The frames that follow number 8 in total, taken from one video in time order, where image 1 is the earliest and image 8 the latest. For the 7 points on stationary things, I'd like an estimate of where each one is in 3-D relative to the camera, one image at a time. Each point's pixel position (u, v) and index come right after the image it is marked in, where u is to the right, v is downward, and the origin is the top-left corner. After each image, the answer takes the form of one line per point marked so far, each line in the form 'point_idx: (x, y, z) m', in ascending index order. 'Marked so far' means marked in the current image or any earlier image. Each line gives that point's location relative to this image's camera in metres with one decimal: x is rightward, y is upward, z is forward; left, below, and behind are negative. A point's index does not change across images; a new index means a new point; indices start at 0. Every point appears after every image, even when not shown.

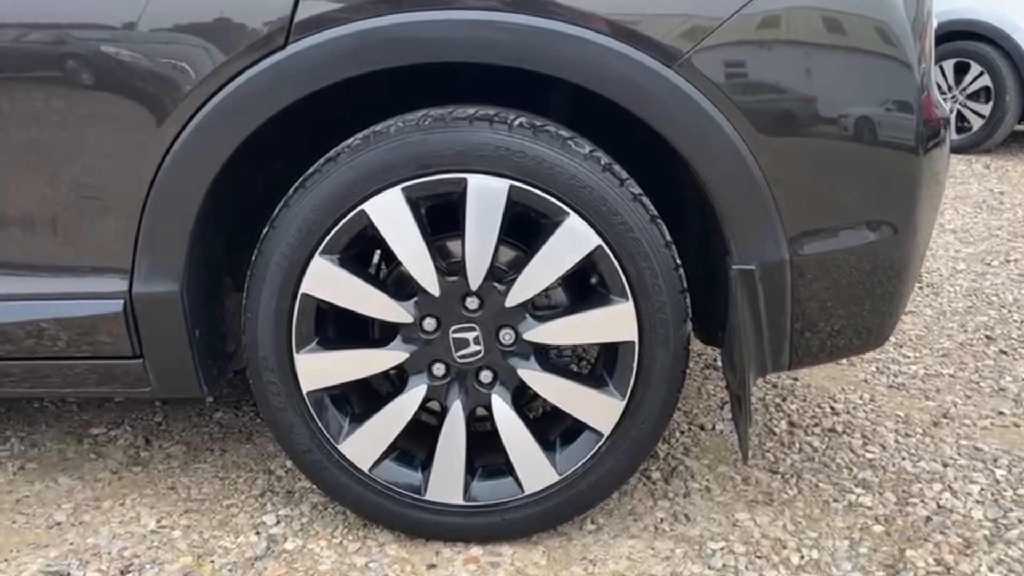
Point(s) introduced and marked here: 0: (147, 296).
0: (-0.6, 0.0, +1.3) m
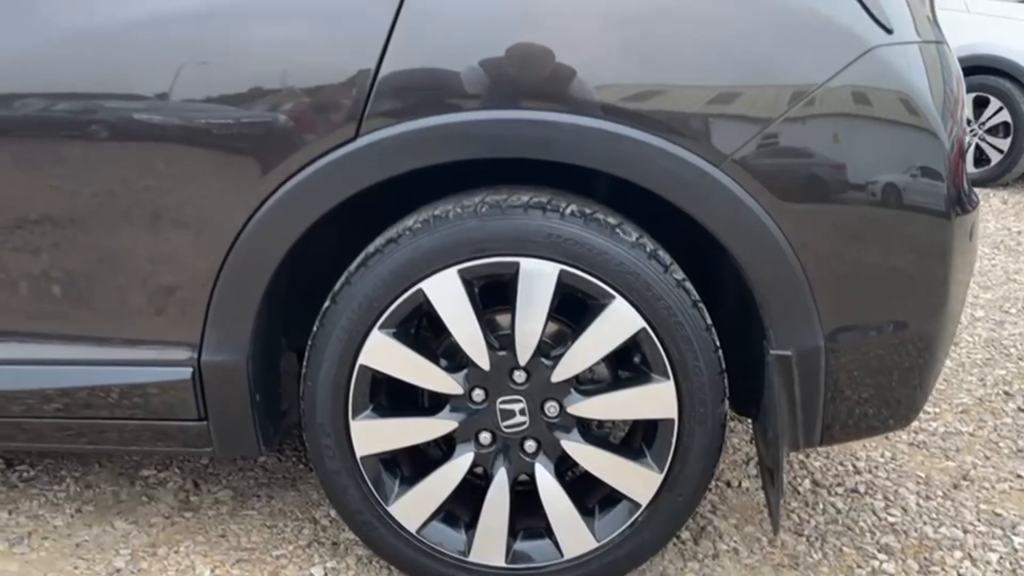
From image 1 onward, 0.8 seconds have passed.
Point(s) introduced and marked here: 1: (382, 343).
0: (-0.5, -0.1, +1.4) m
1: (-0.2, -0.1, +1.3) m
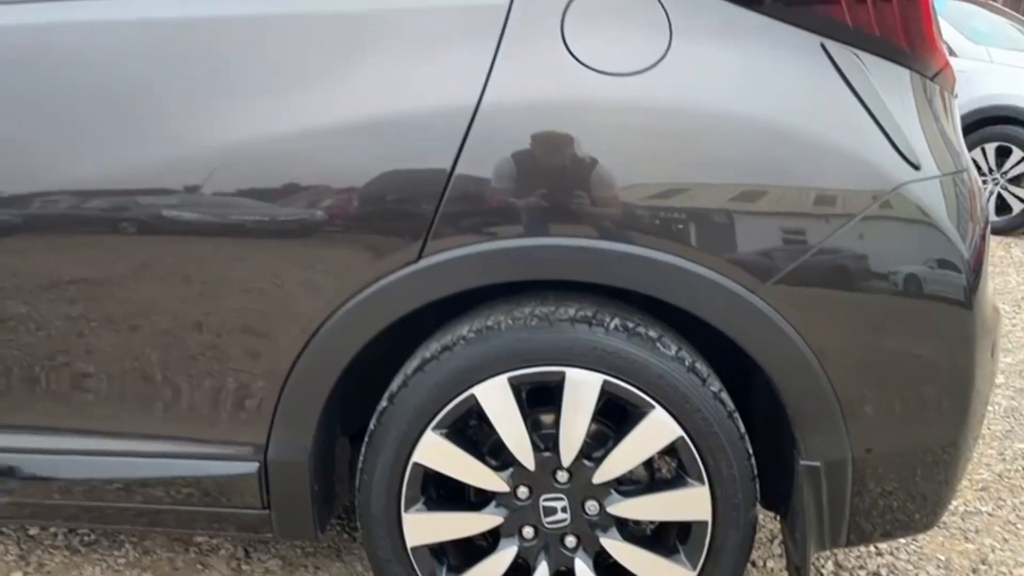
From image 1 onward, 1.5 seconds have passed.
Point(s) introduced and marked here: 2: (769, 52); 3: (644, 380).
0: (-0.4, -0.3, +1.5) m
1: (-0.1, -0.3, +1.4) m
2: (+0.4, +0.4, +1.4) m
3: (+0.2, -0.2, +1.4) m
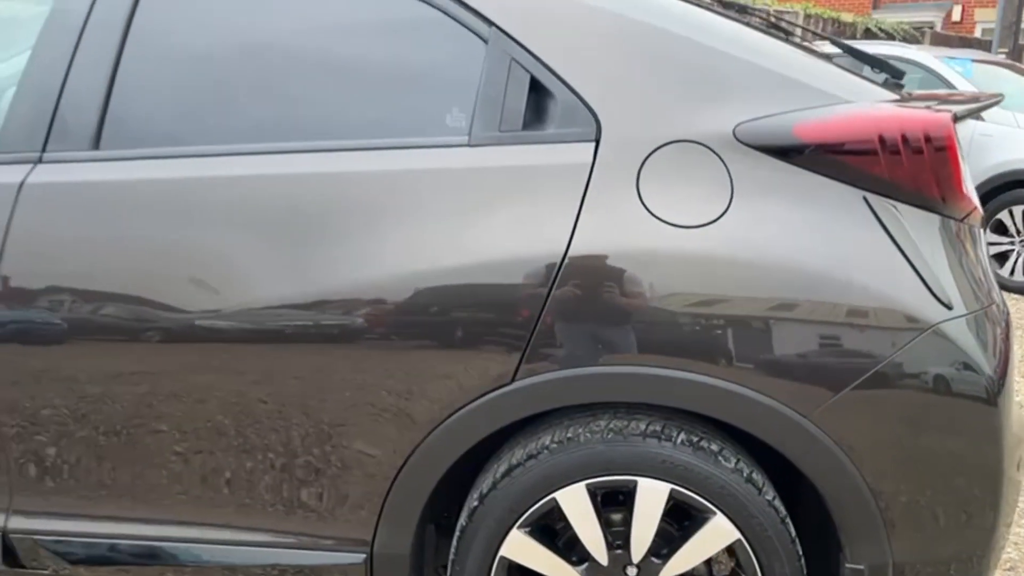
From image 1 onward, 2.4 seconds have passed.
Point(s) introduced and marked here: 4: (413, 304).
0: (-0.3, -0.5, +1.7) m
1: (0.0, -0.5, +1.6) m
2: (+0.5, +0.2, +1.6) m
3: (+0.4, -0.4, +1.6) m
4: (-0.2, 0.0, +1.6) m
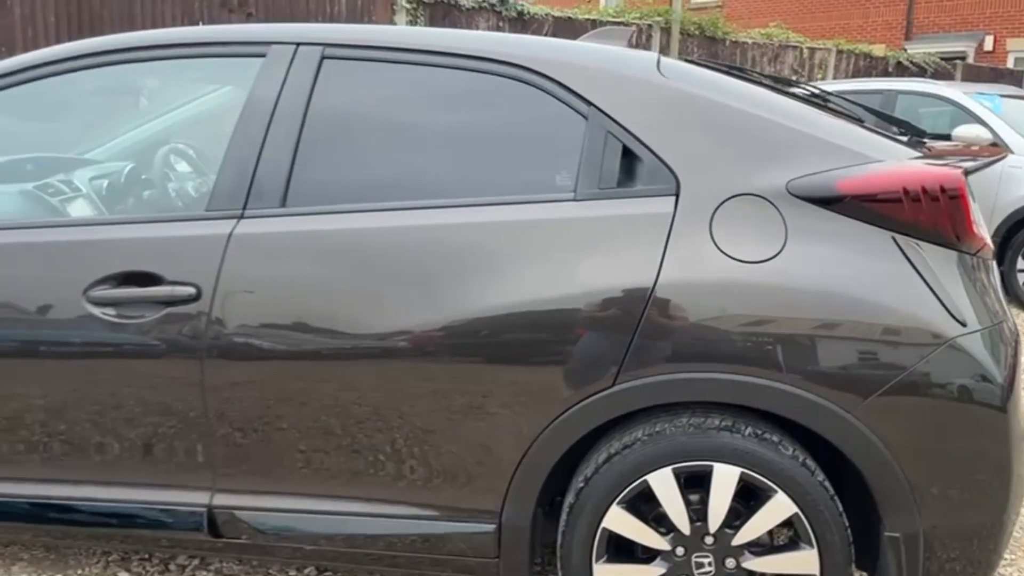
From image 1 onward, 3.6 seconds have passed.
0: (0.0, -0.6, +2.1) m
1: (+0.3, -0.5, +2.0) m
2: (+0.8, +0.1, +2.0) m
3: (+0.6, -0.4, +2.0) m
4: (0.0, -0.1, +2.0) m
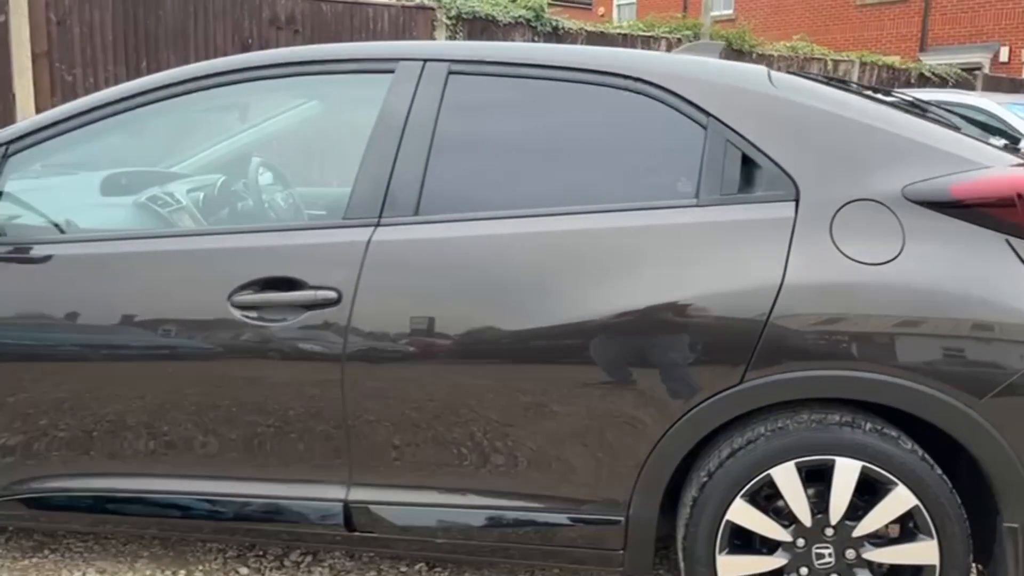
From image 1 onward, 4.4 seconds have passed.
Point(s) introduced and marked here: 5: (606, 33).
0: (+0.3, -0.6, +2.2) m
1: (+0.6, -0.5, +2.1) m
2: (+1.1, +0.1, +2.1) m
3: (+0.9, -0.4, +2.1) m
4: (+0.3, -0.1, +2.1) m
5: (+1.0, +2.8, +9.3) m
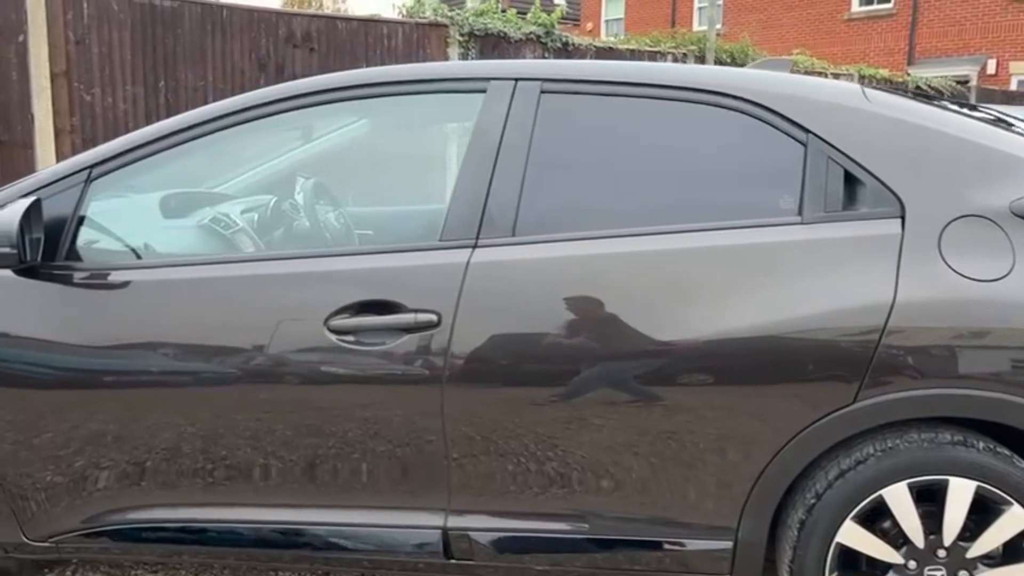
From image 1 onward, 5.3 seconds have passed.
0: (+0.6, -0.6, +2.2) m
1: (+0.8, -0.6, +2.1) m
2: (+1.3, +0.1, +2.0) m
3: (+1.2, -0.5, +2.0) m
4: (+0.6, -0.1, +2.0) m
5: (+1.1, +2.6, +9.3) m
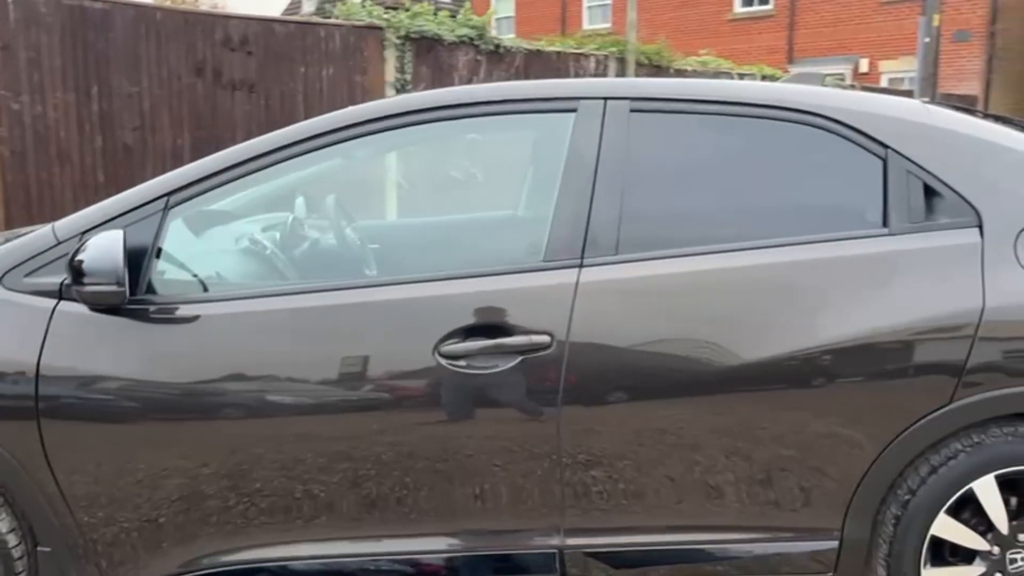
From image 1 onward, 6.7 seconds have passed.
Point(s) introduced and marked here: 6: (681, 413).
0: (+0.9, -0.7, +2.3) m
1: (+1.1, -0.6, +2.2) m
2: (+1.6, +0.1, +2.2) m
3: (+1.5, -0.5, +2.2) m
4: (+0.9, -0.2, +2.1) m
5: (+0.3, +2.6, +9.4) m
6: (+0.4, -0.3, +2.2) m
